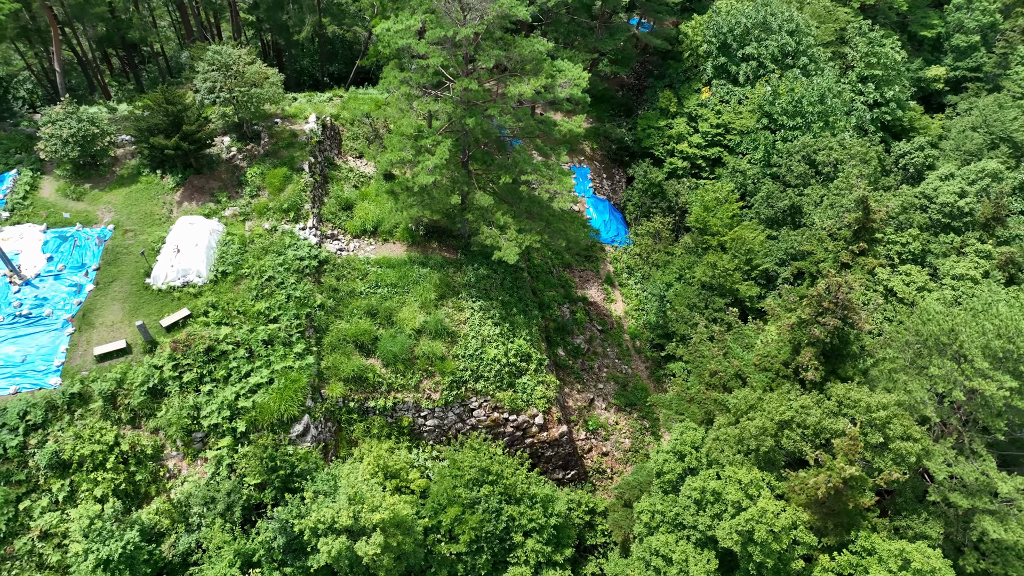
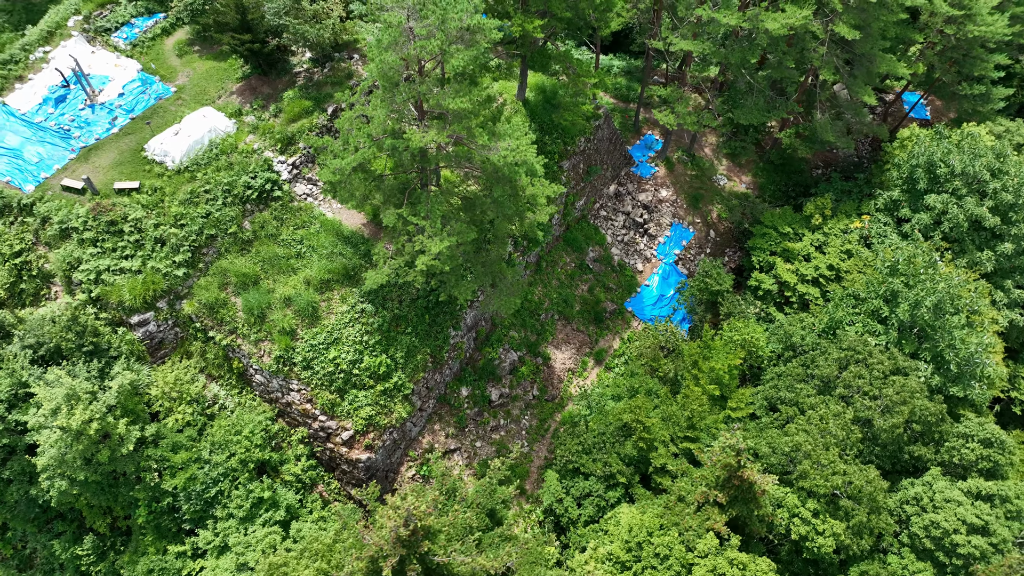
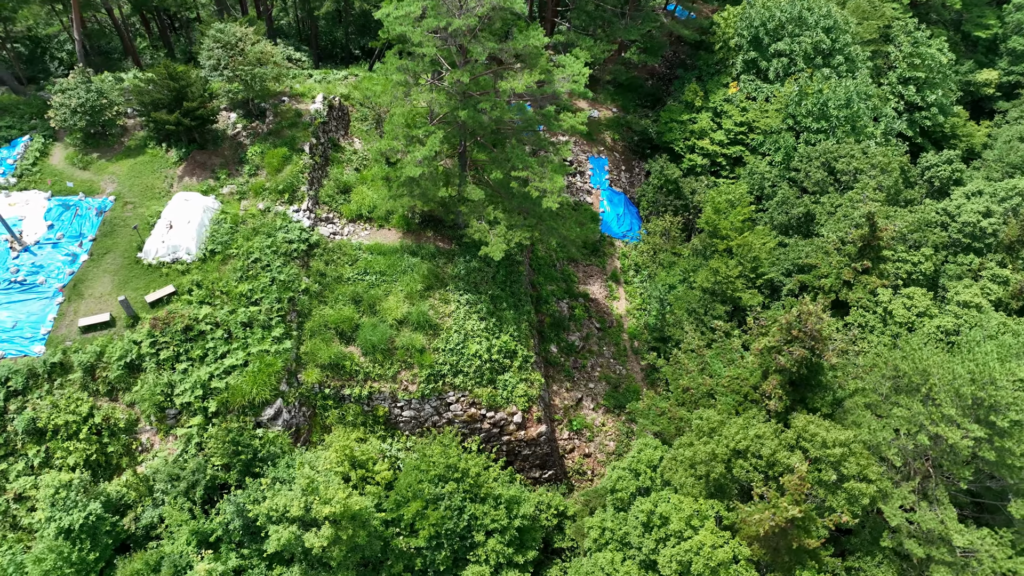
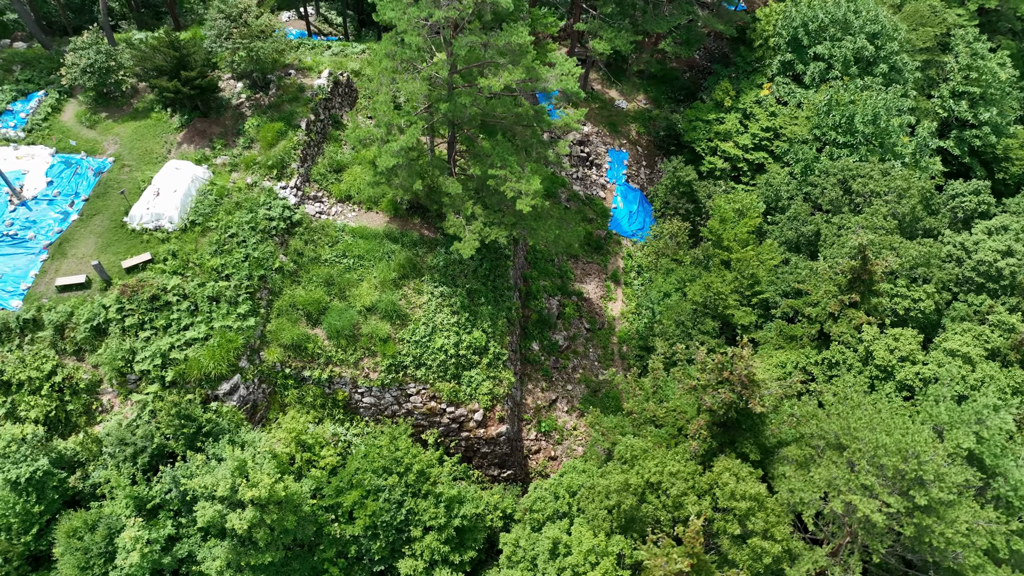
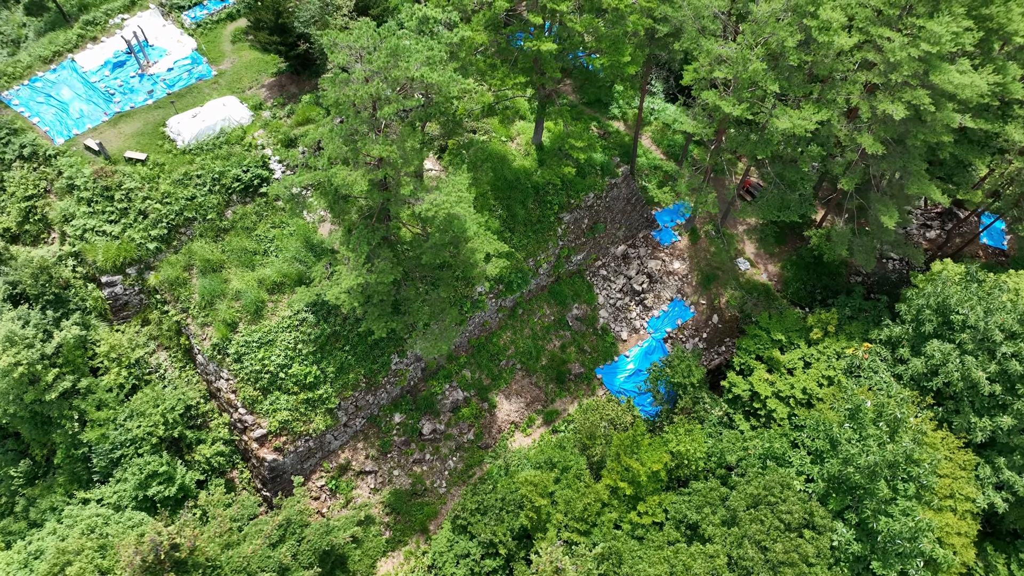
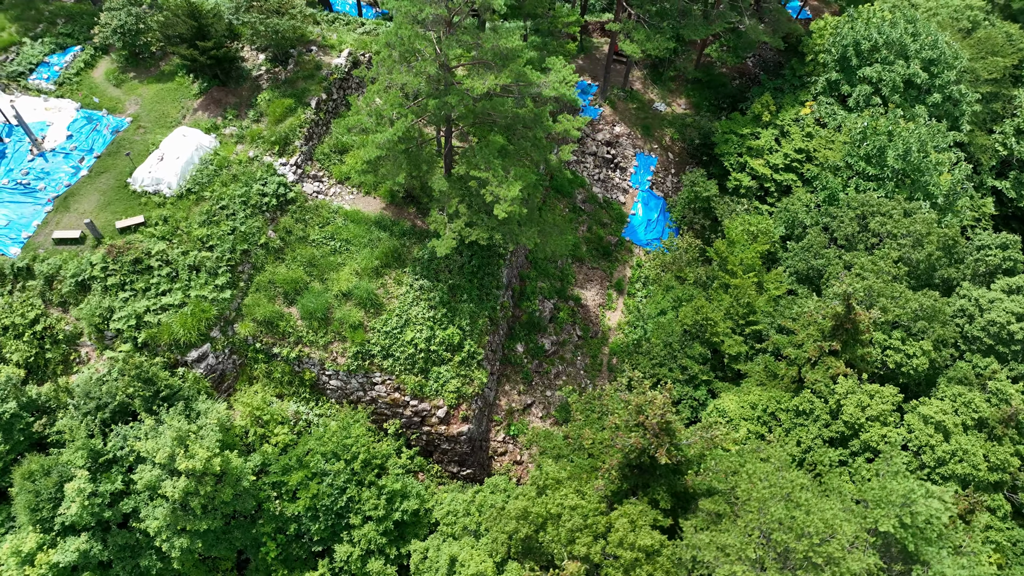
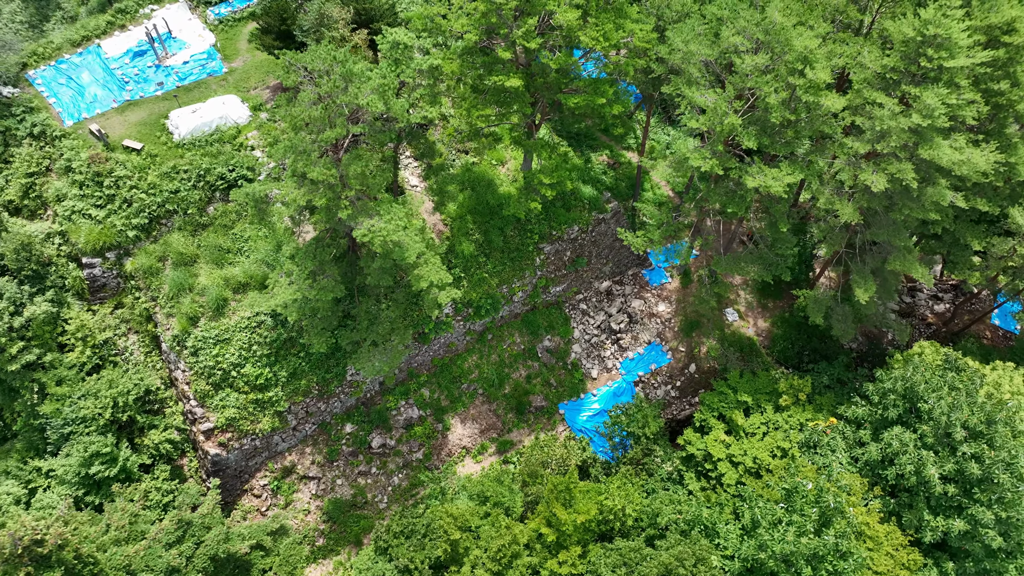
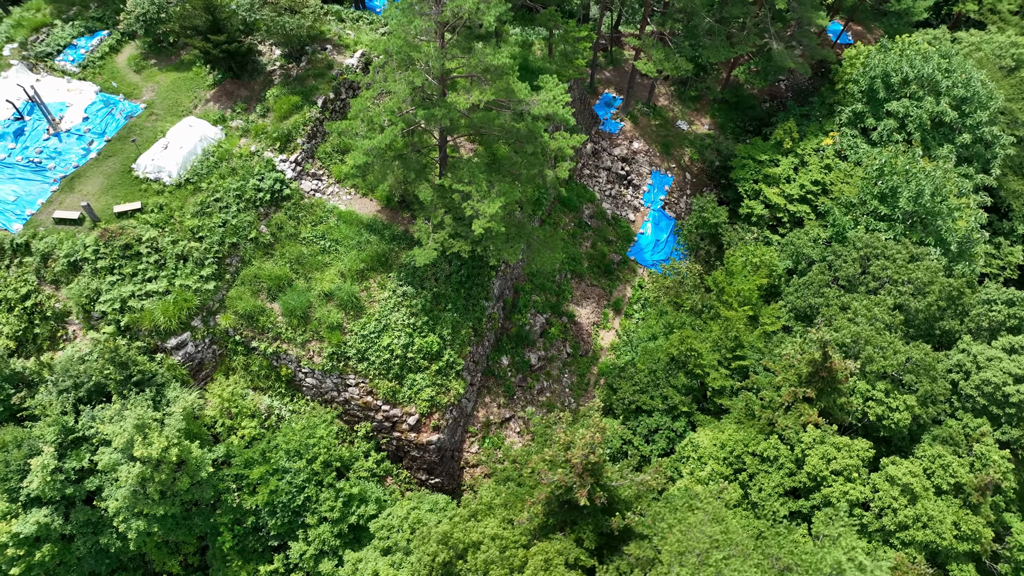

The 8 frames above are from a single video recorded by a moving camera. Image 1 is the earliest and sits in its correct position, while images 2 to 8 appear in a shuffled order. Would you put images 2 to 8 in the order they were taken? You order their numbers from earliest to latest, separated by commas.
3, 4, 6, 8, 2, 5, 7
